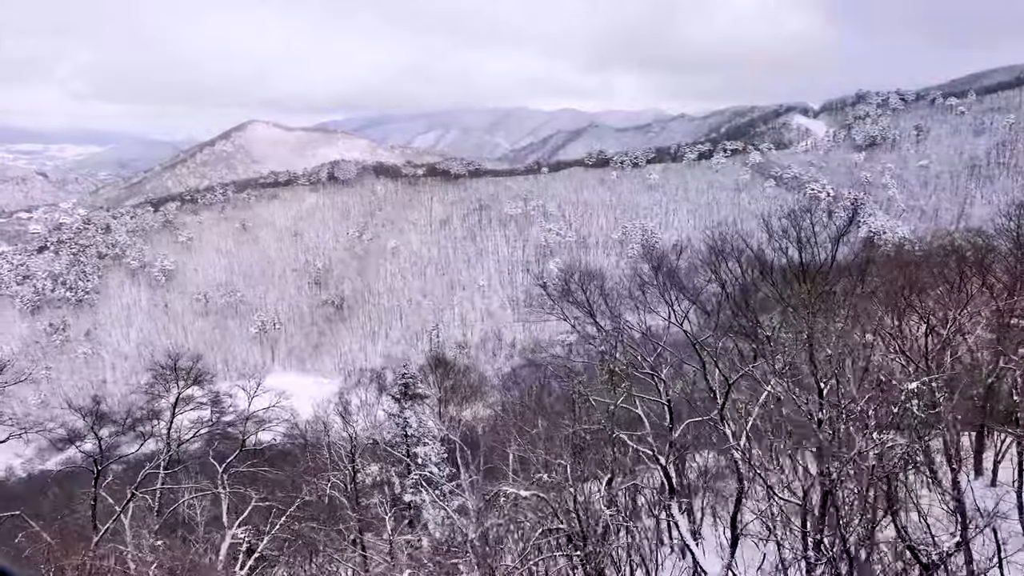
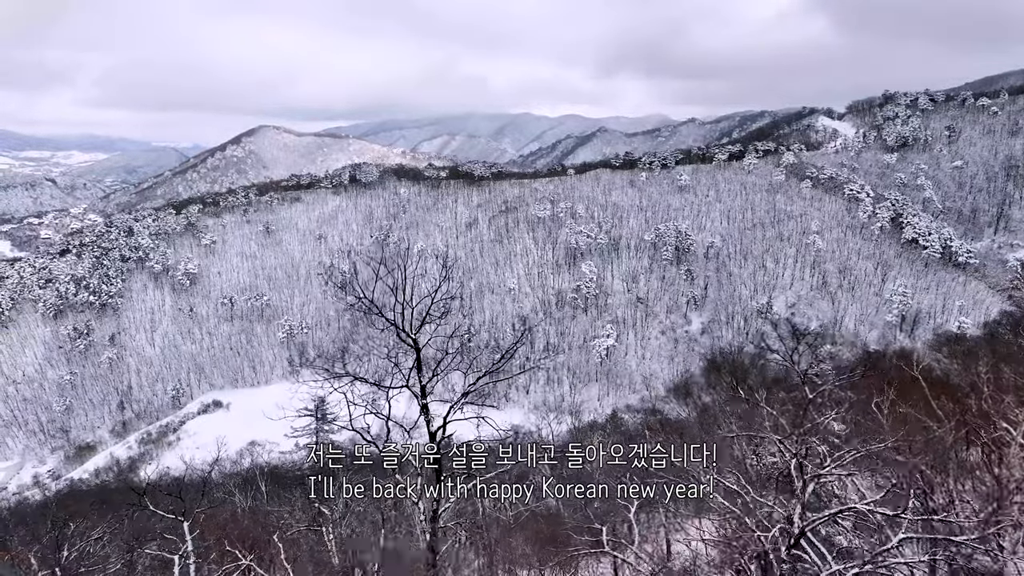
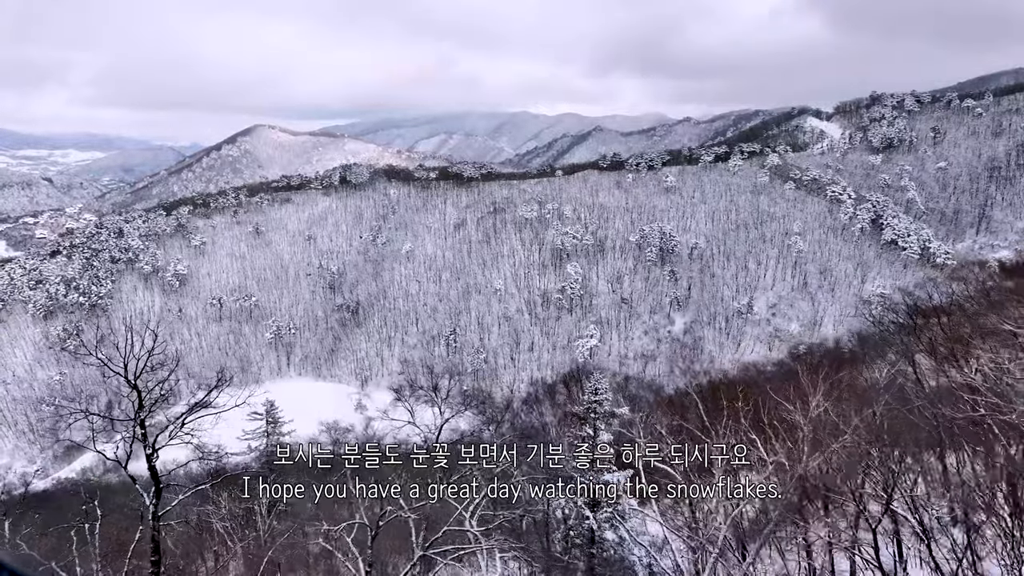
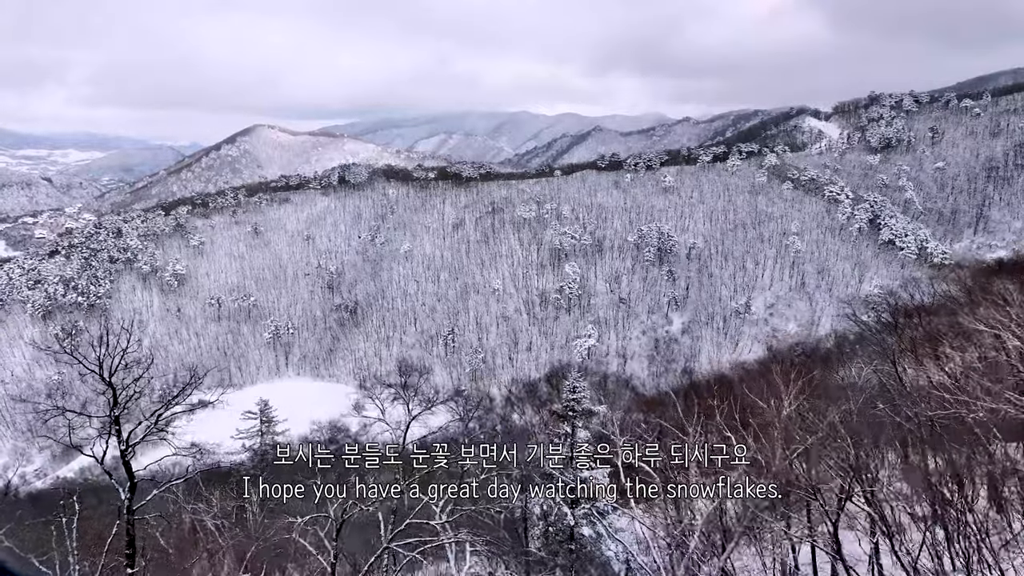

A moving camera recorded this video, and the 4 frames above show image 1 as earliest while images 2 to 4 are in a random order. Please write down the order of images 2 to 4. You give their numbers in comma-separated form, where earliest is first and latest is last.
4, 3, 2
